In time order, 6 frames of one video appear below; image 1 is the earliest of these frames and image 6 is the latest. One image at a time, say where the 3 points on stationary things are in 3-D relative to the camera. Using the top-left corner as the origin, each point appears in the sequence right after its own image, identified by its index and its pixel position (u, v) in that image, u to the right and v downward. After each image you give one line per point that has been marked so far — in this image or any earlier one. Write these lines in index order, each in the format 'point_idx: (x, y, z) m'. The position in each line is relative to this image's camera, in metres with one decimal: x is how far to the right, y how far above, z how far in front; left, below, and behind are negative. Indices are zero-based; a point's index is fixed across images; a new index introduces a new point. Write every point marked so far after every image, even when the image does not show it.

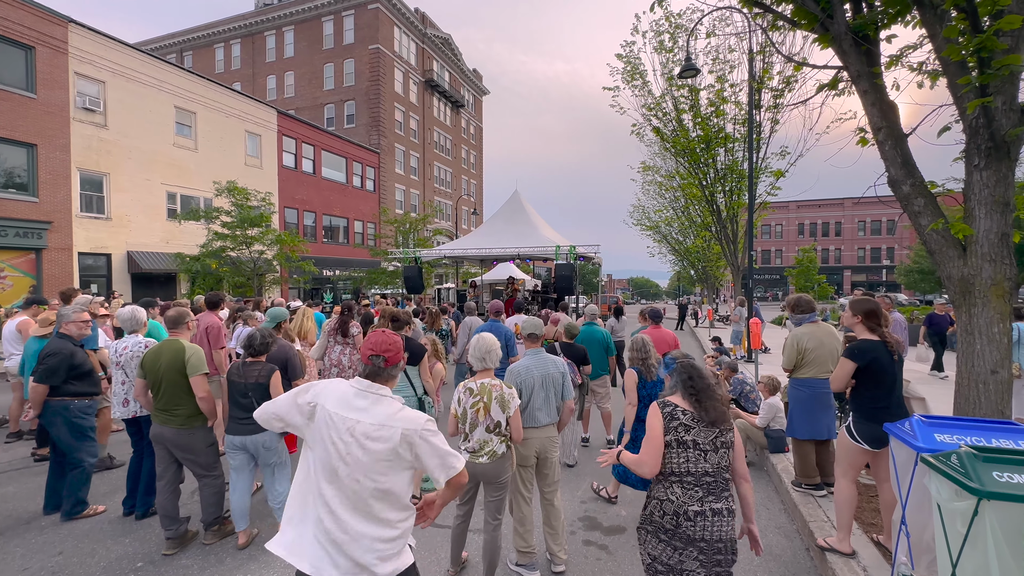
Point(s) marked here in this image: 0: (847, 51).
0: (+2.9, +2.1, +3.9) m
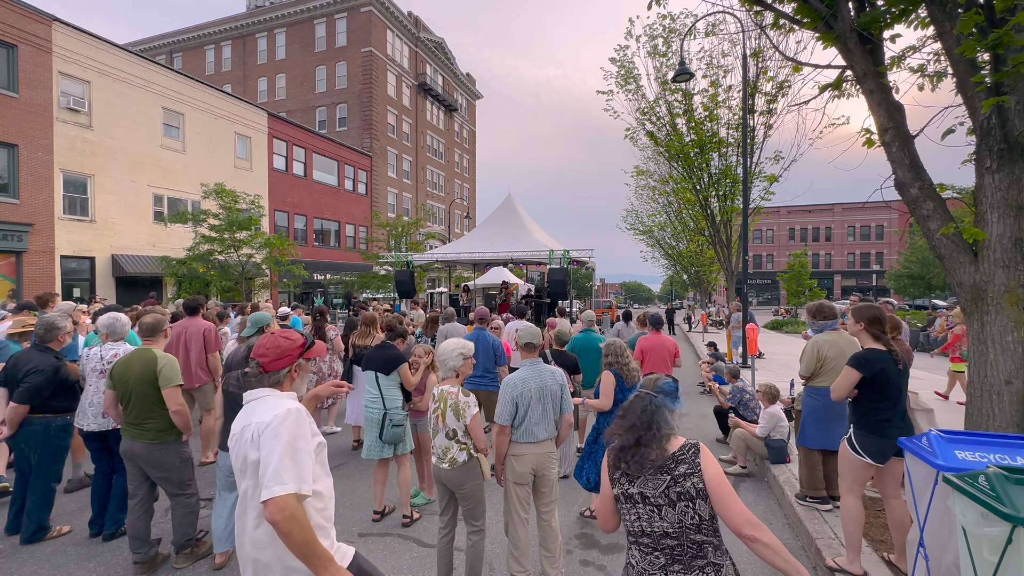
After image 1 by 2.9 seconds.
0: (+2.9, +2.0, +3.8) m
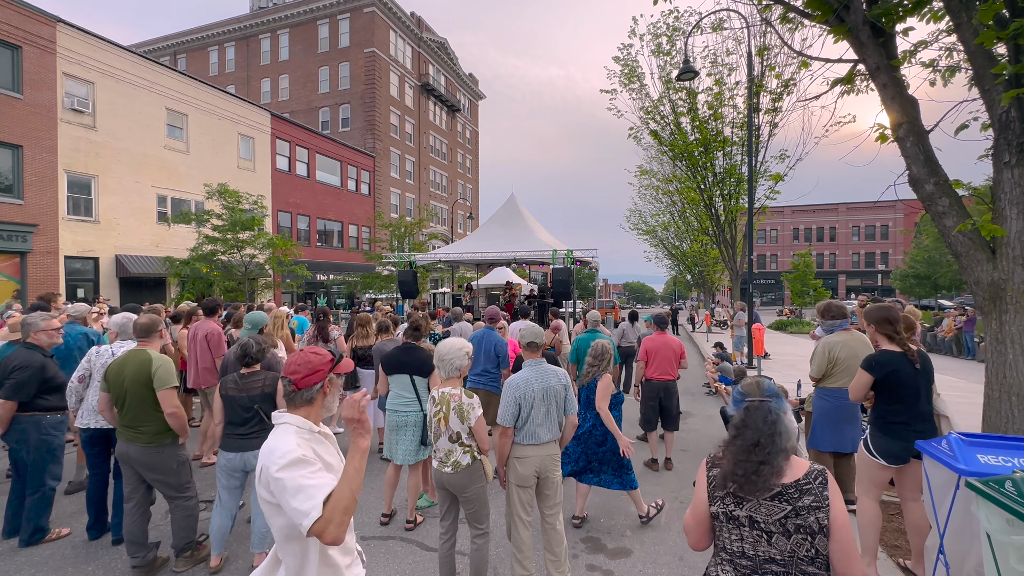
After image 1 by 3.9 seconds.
0: (+2.9, +2.0, +3.7) m
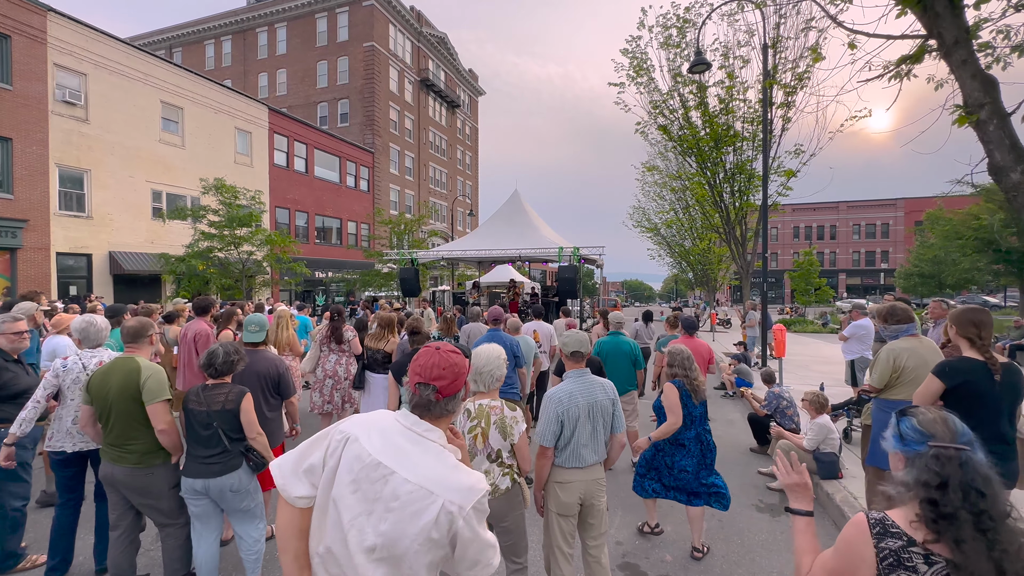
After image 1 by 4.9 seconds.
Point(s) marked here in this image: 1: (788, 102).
0: (+3.2, +2.0, +3.3) m
1: (+8.3, +5.6, +13.6) m
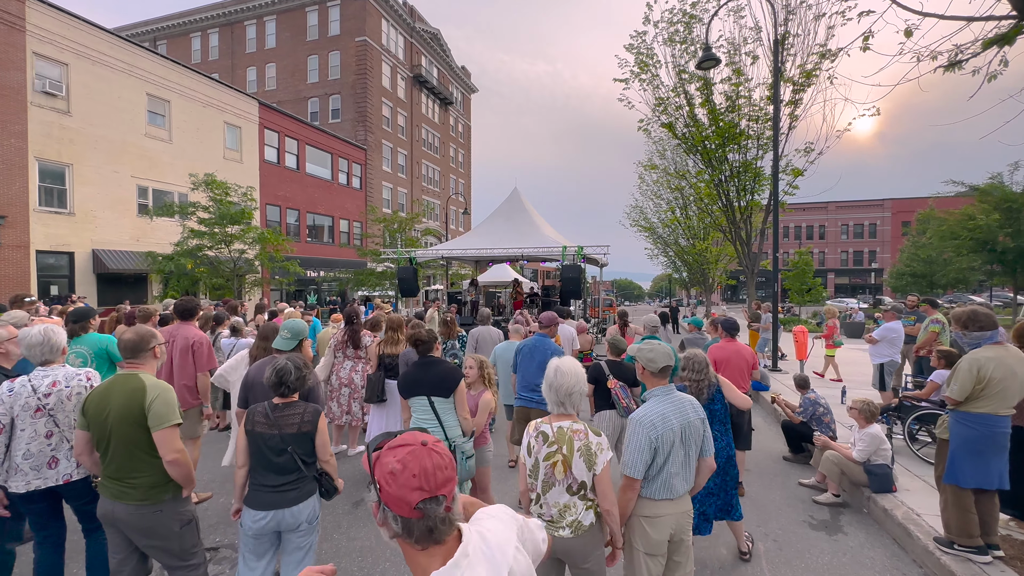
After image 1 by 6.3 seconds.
0: (+3.6, +2.0, +3.0) m
1: (+8.5, +5.6, +13.4) m
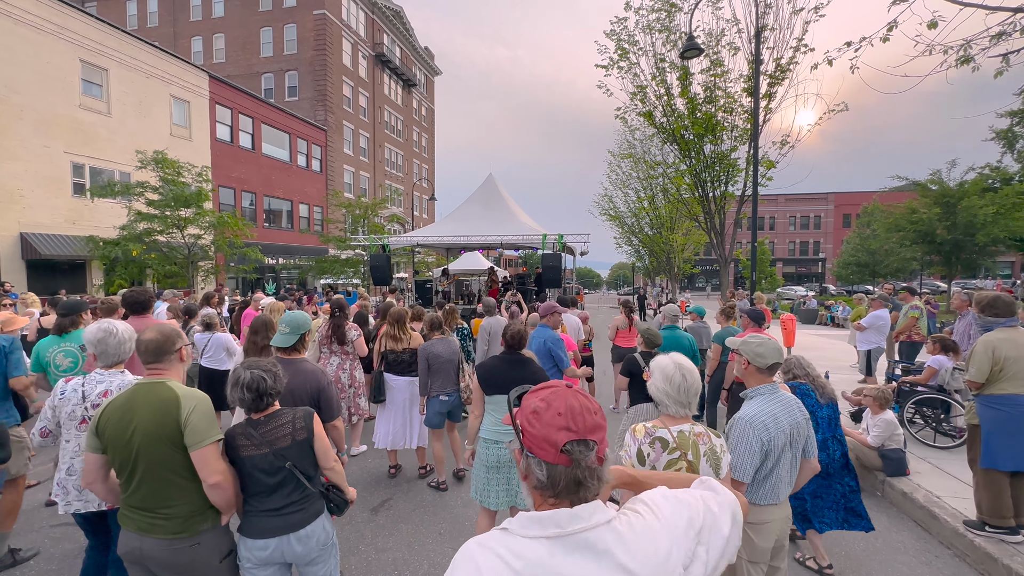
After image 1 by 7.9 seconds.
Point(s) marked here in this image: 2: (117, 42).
0: (+4.0, +2.1, +3.1) m
1: (+7.9, +6.0, +13.7) m
2: (-15.3, +9.6, +17.5) m
